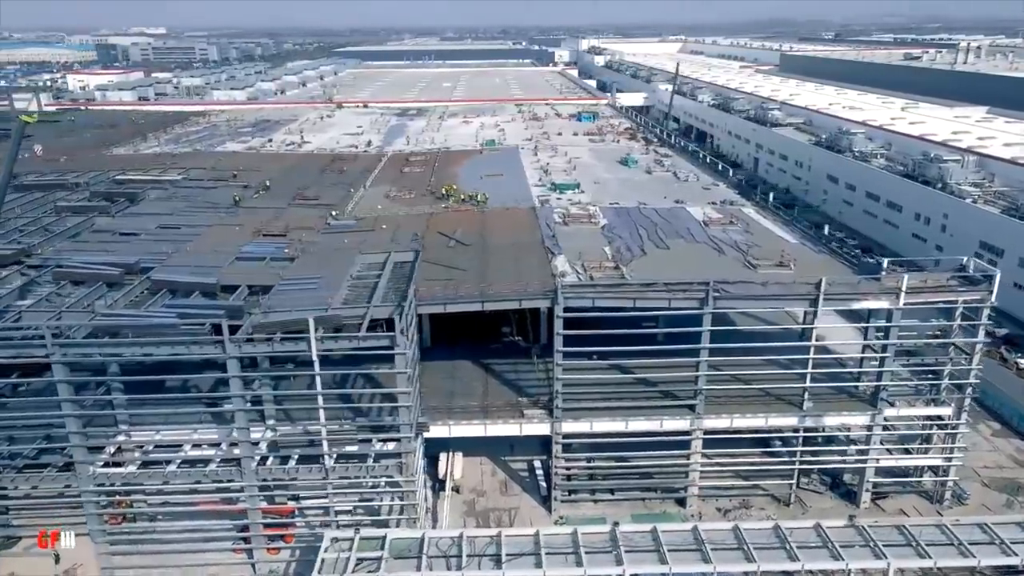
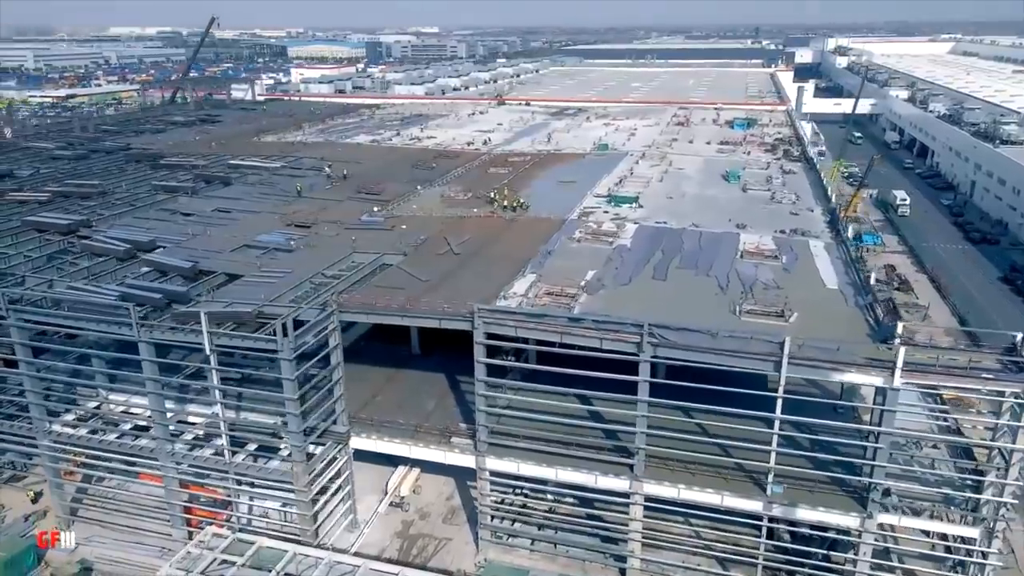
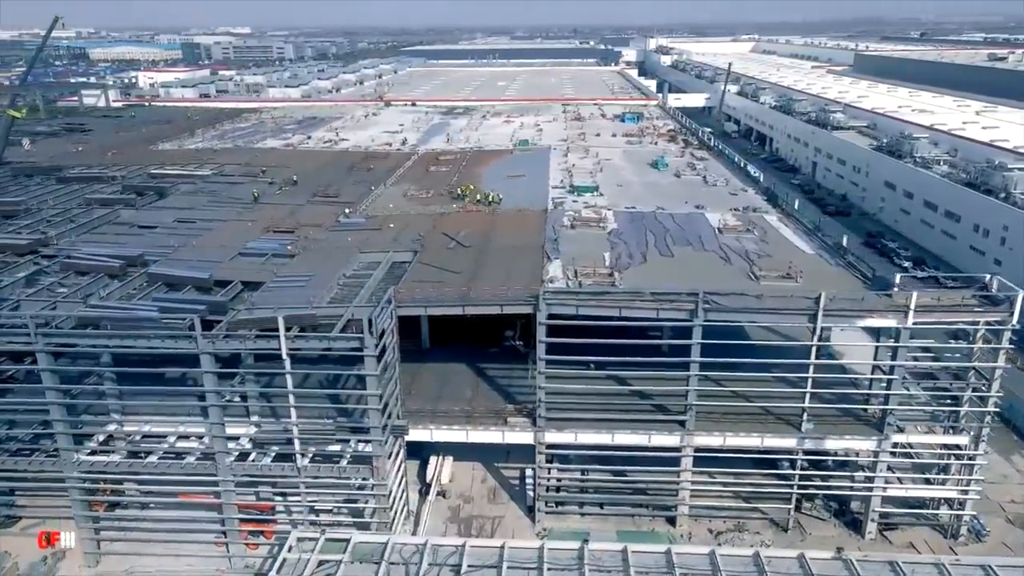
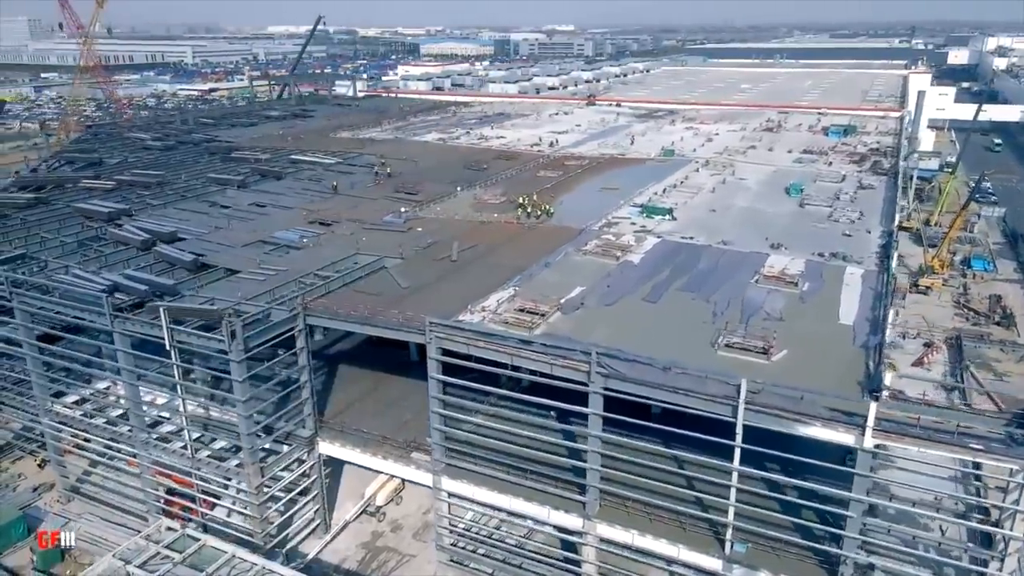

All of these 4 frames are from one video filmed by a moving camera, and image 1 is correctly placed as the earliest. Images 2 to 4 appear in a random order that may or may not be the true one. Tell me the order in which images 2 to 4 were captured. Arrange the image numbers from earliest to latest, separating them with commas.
3, 2, 4
